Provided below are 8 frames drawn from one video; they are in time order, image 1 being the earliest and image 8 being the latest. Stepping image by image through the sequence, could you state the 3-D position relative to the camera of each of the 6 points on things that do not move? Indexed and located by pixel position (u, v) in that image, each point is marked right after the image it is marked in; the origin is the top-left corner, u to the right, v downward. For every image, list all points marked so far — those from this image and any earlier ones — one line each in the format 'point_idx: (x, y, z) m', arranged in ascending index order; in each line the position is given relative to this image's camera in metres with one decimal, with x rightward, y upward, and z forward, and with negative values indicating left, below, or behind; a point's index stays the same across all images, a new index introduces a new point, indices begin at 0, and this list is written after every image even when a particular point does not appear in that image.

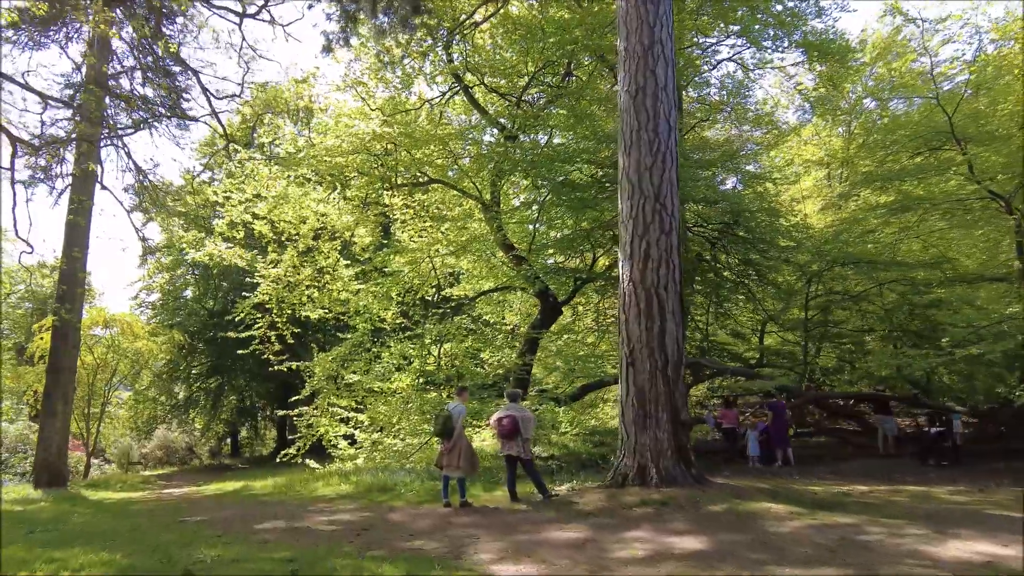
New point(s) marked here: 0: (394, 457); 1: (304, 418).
0: (-1.9, -2.7, +10.5) m
1: (-3.7, -2.3, +11.7) m
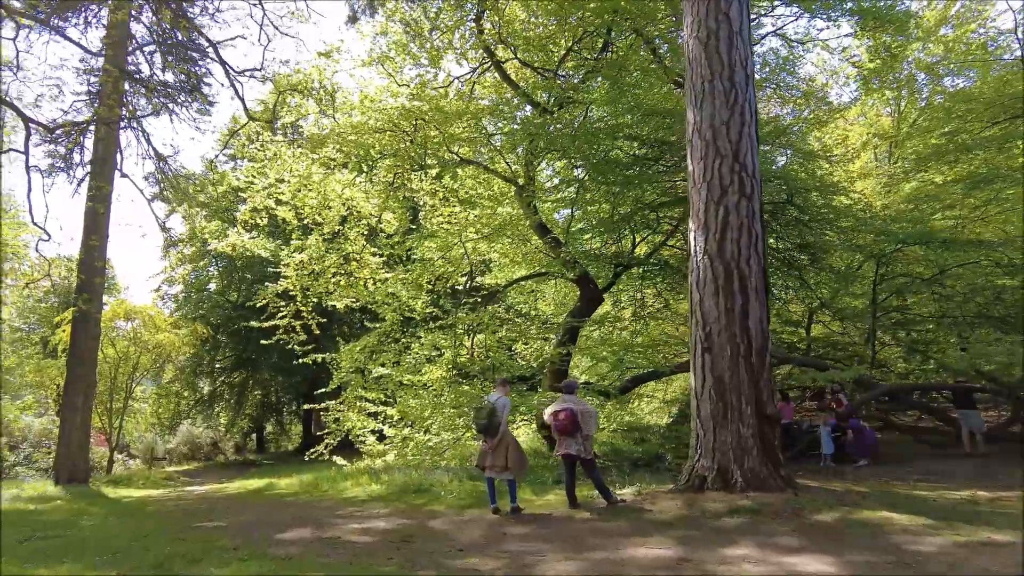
0: (-1.3, -2.5, +9.9) m
1: (-3.1, -2.1, +11.2) m
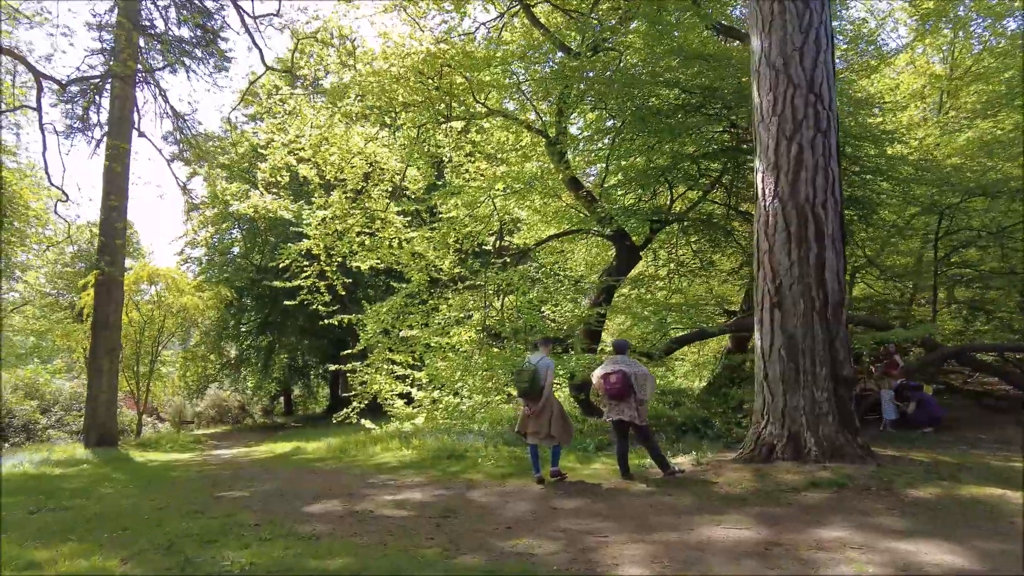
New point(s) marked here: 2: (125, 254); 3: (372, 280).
0: (-0.8, -1.9, +9.6) m
1: (-2.5, -1.4, +10.9) m
2: (-7.2, +0.6, +12.3) m
3: (-3.6, +0.2, +17.2) m
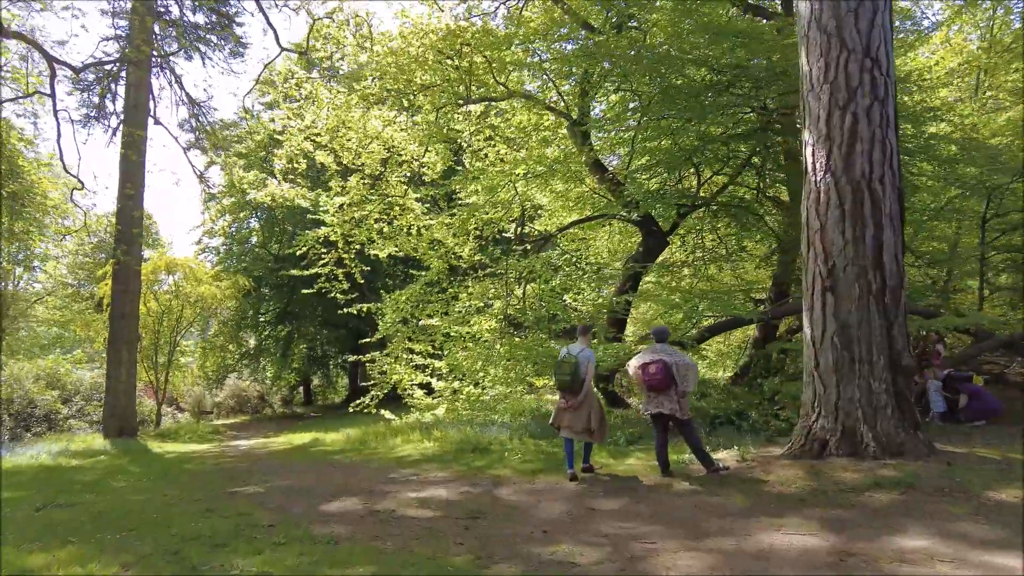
0: (-0.5, -1.7, +9.3) m
1: (-2.2, -1.3, +10.7) m
2: (-6.8, +0.8, +12.1) m
3: (-3.1, +0.5, +17.0) m
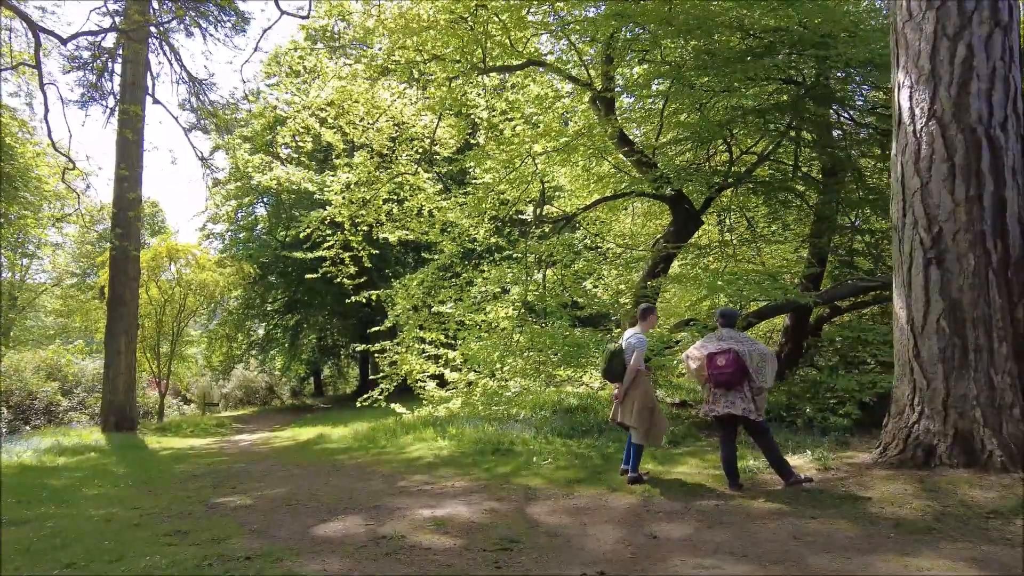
0: (-0.2, -1.5, +8.7) m
1: (-1.9, -1.0, +10.0) m
2: (-6.5, +1.1, +11.5) m
3: (-2.7, +0.8, +16.3) m
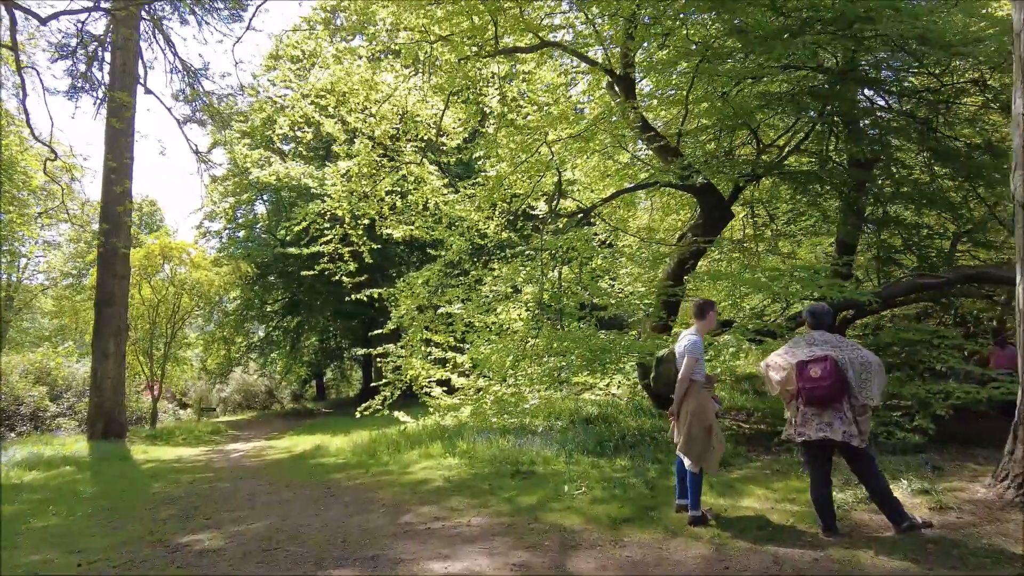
0: (0.0, -1.5, +8.0) m
1: (-1.7, -1.0, +9.3) m
2: (-6.3, +1.1, +10.9) m
3: (-2.5, +0.8, +15.7) m
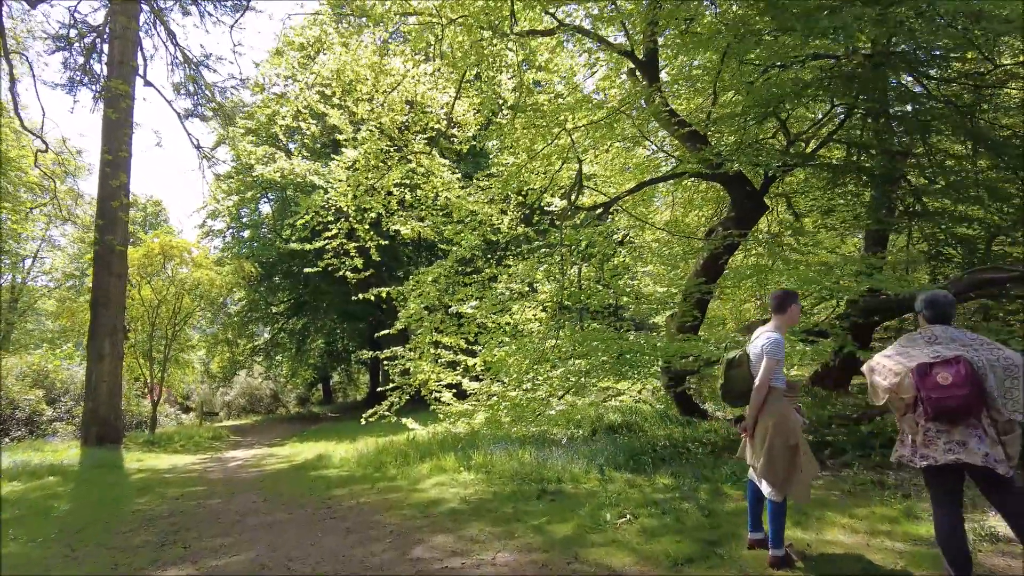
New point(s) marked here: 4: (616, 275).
0: (+0.1, -1.5, +7.4) m
1: (-1.5, -1.0, +8.8) m
2: (-6.1, +1.1, +10.4) m
3: (-2.2, +0.8, +15.2) m
4: (+1.3, +0.1, +7.7) m
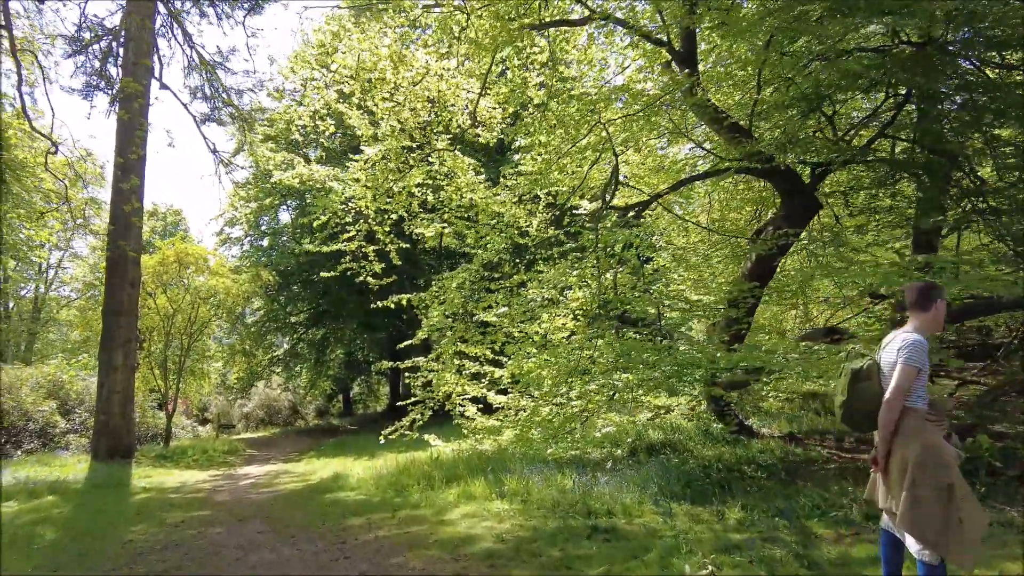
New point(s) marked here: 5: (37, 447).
0: (+0.5, -1.5, +6.8) m
1: (-1.2, -1.1, +8.3) m
2: (-5.7, +1.0, +10.1) m
3: (-1.7, +0.6, +14.7) m
4: (+1.6, +0.1, +7.2) m
5: (-8.9, -3.0, +12.4) m
